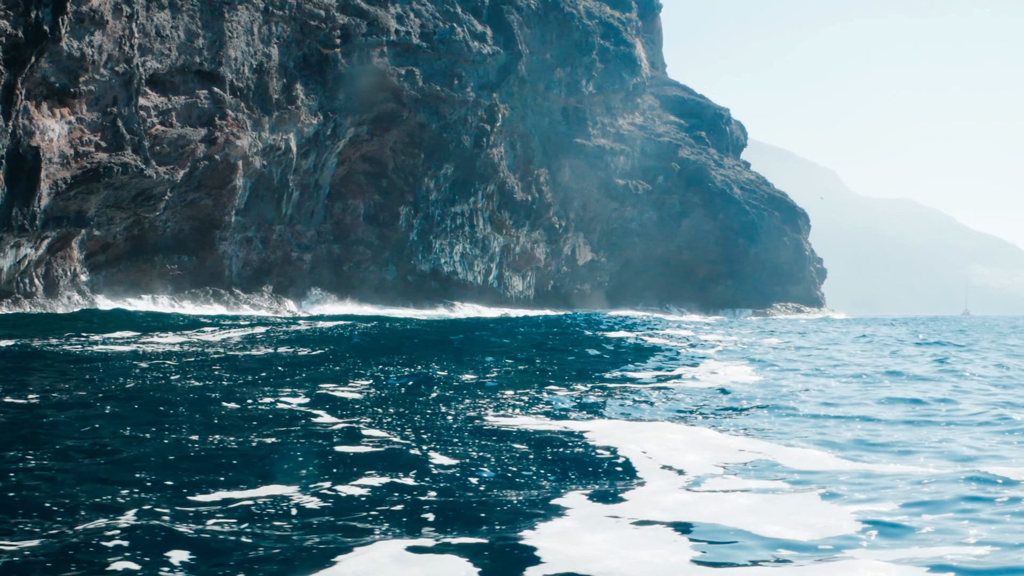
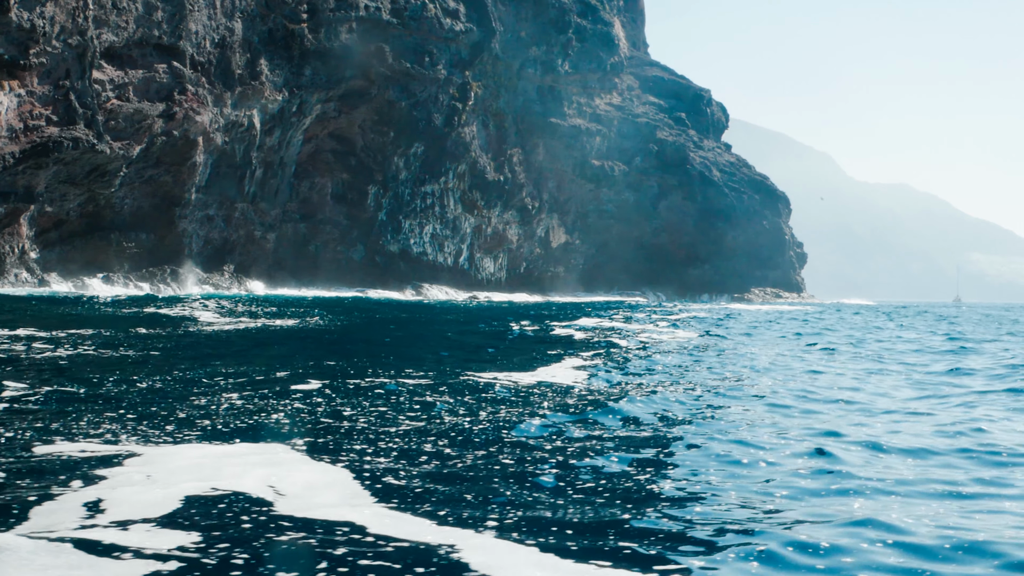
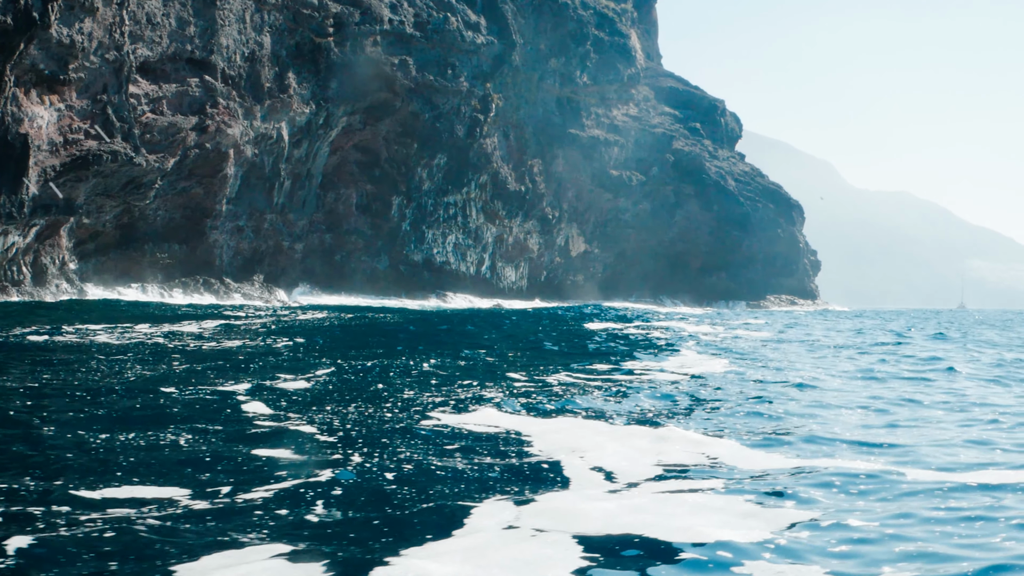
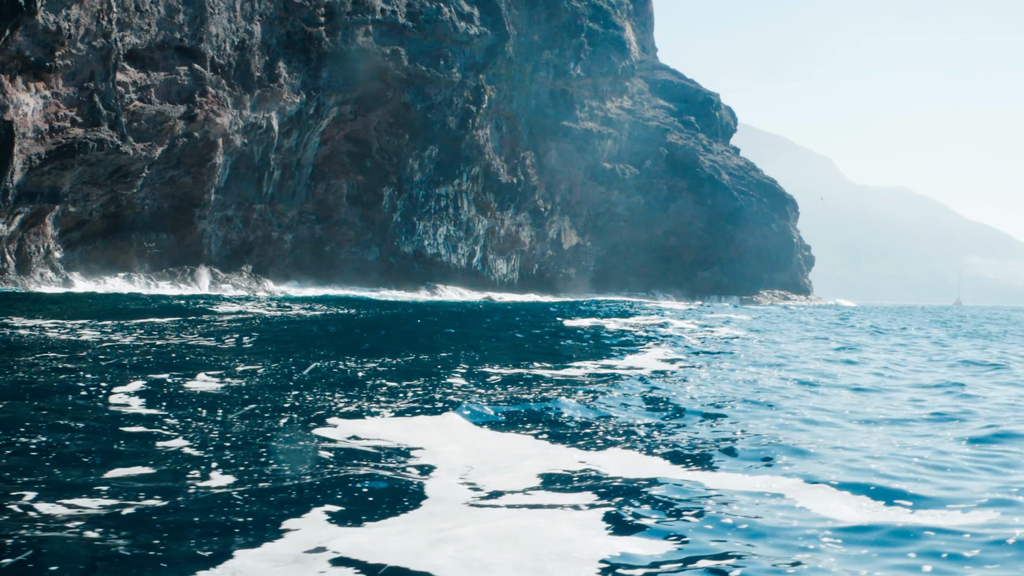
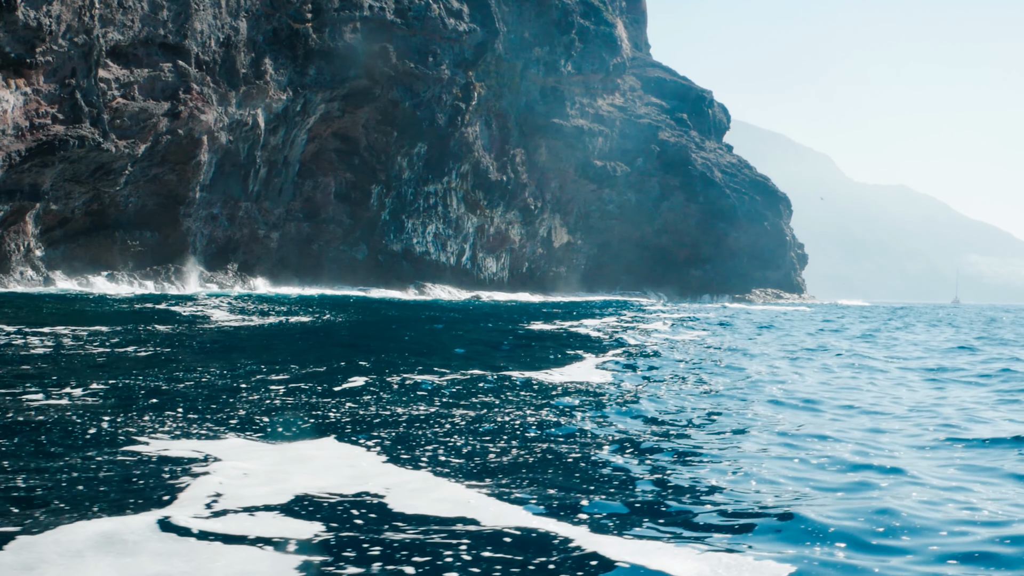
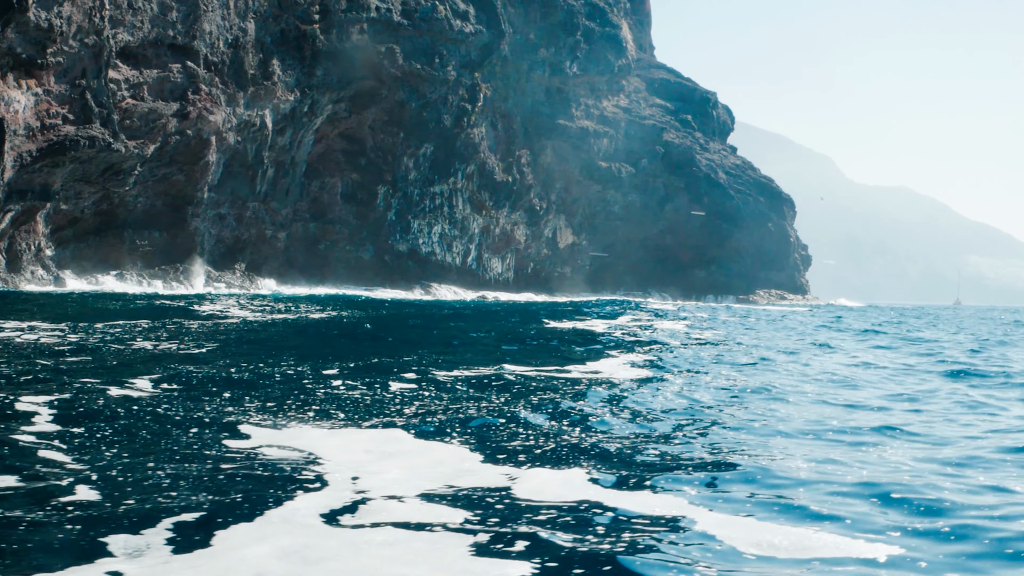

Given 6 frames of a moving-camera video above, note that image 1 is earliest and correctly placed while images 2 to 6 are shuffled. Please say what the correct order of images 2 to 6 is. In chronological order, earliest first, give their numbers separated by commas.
3, 4, 6, 5, 2
